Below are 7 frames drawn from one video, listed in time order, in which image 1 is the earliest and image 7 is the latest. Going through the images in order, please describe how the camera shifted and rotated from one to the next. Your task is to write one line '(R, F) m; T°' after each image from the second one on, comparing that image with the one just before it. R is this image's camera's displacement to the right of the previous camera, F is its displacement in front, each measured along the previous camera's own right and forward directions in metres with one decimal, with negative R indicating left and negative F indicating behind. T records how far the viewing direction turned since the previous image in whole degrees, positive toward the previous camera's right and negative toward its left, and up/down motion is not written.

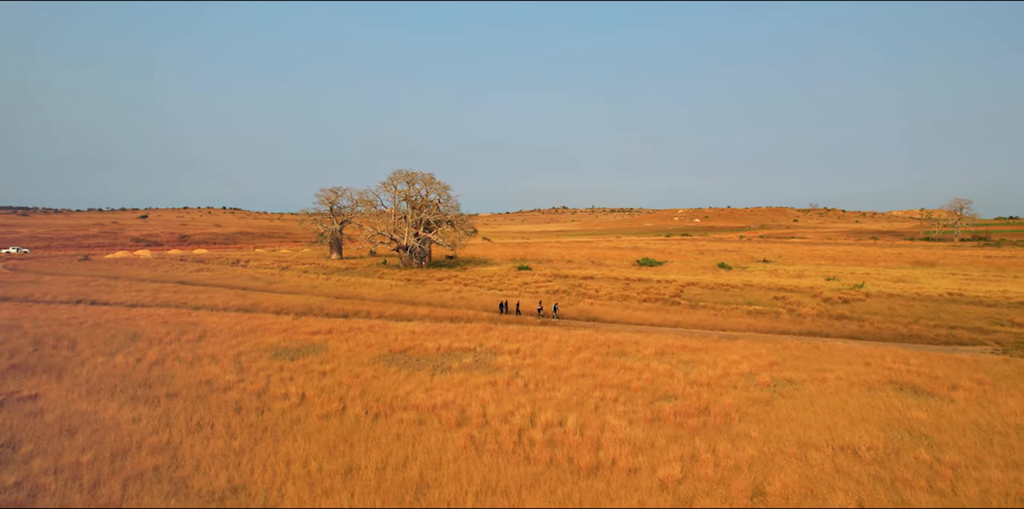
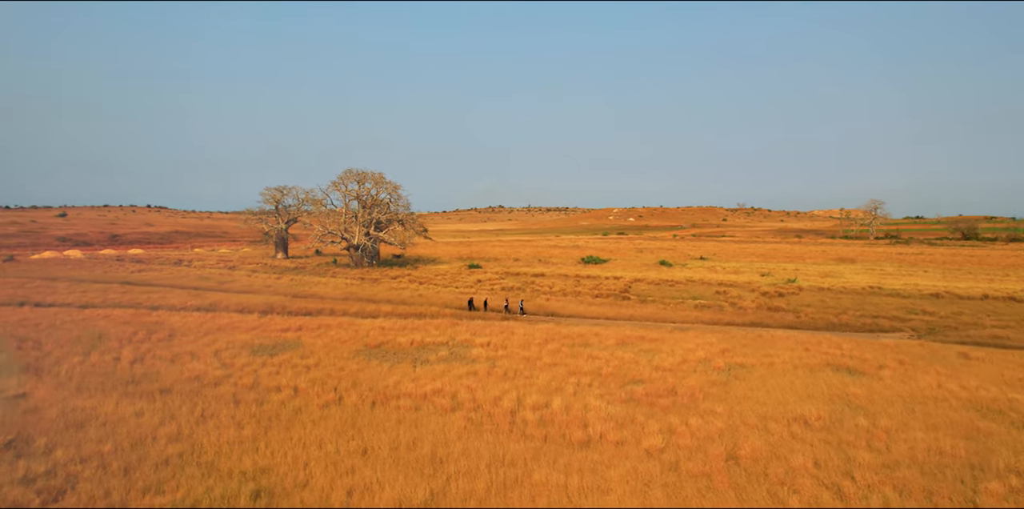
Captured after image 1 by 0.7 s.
(-0.9, -0.9) m; +5°
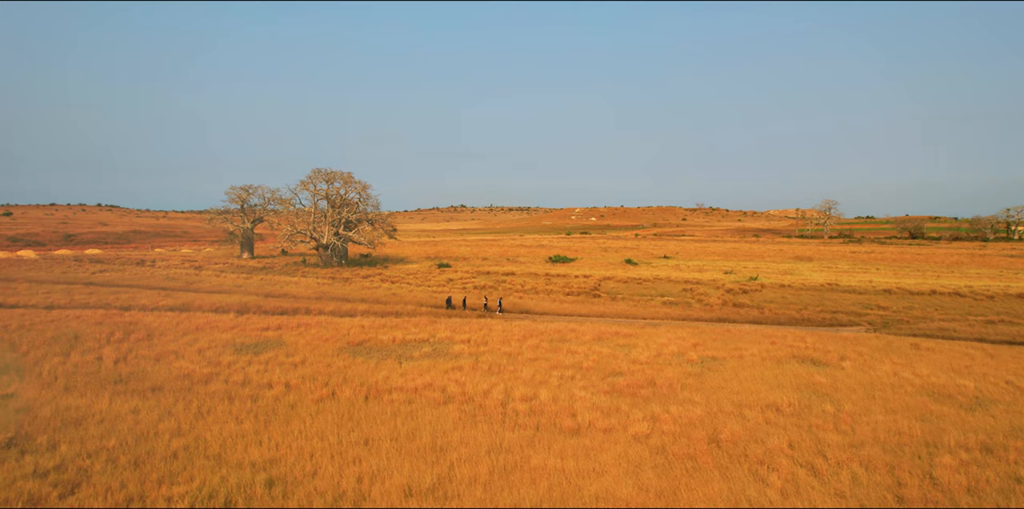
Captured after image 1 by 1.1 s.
(-0.5, -0.5) m; +3°
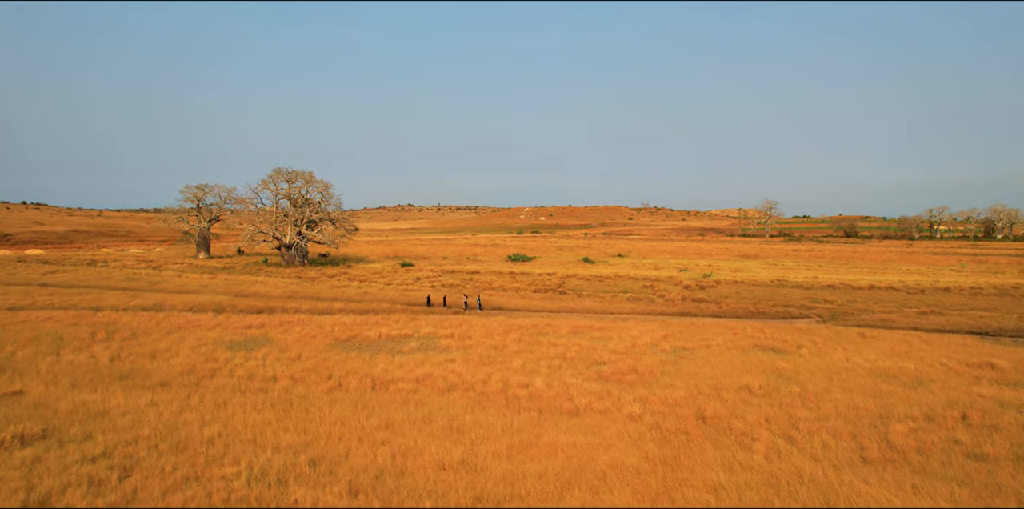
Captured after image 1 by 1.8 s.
(-0.9, -0.9) m; +5°
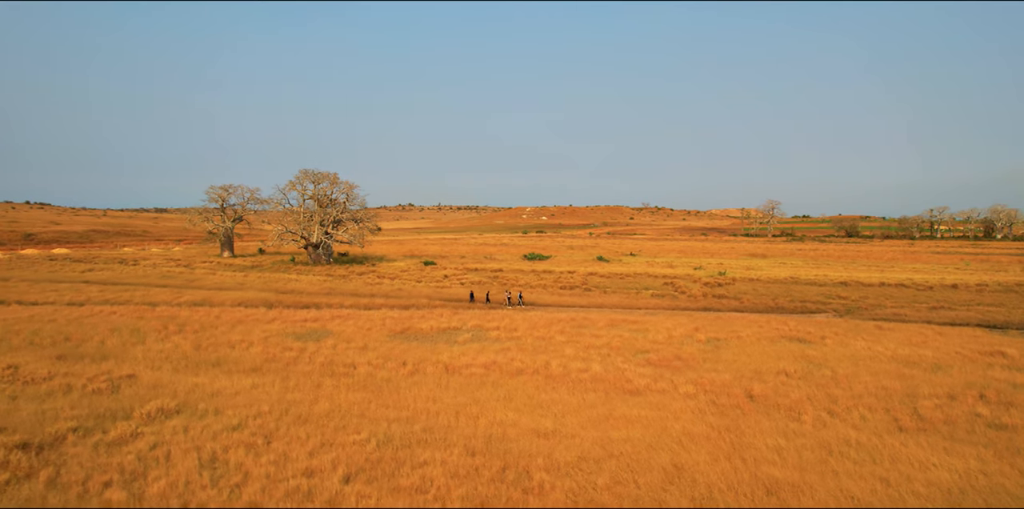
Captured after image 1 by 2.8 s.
(-1.2, -1.3) m; 0°
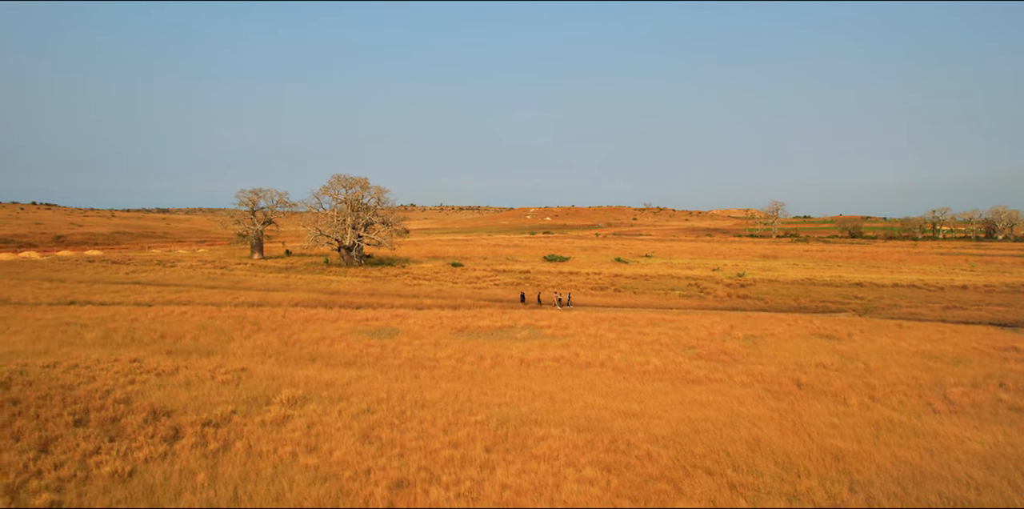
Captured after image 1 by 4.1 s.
(-1.6, -1.7) m; 0°
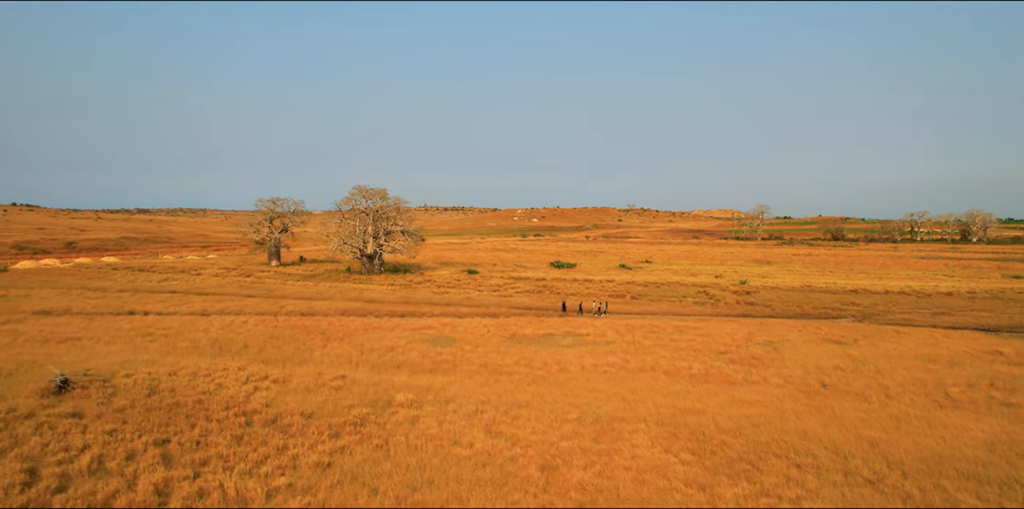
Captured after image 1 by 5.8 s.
(-2.1, -2.3) m; +2°
